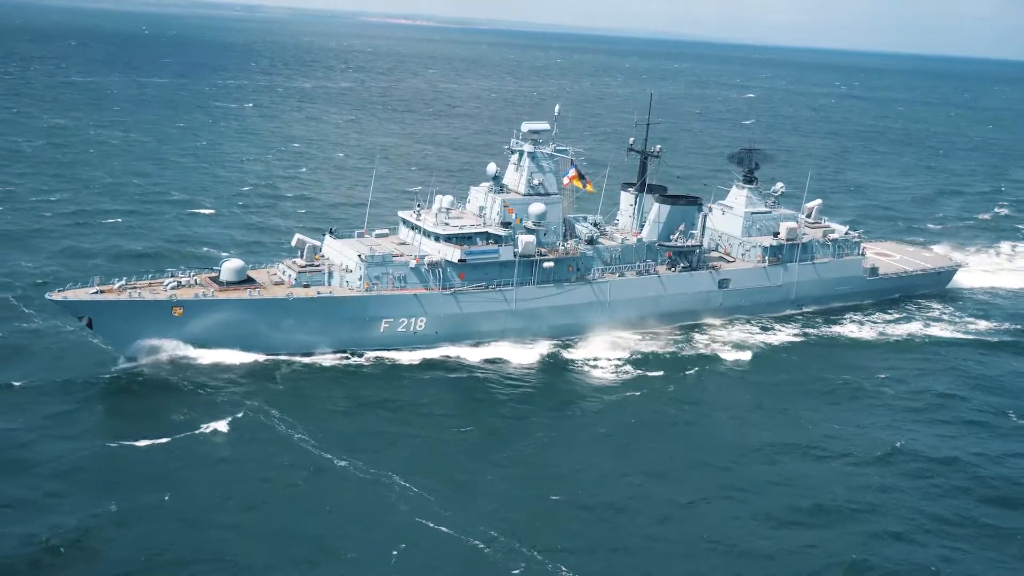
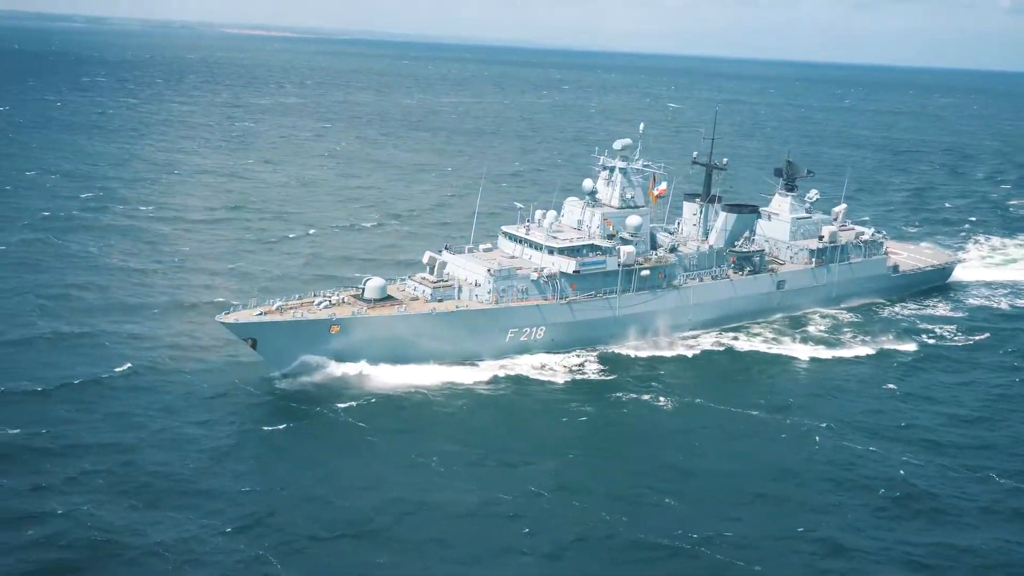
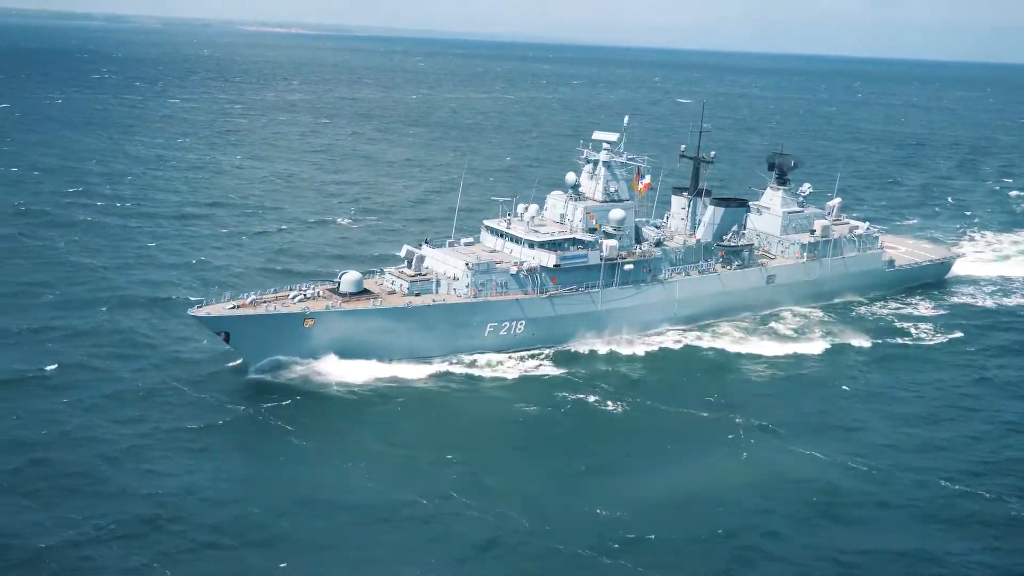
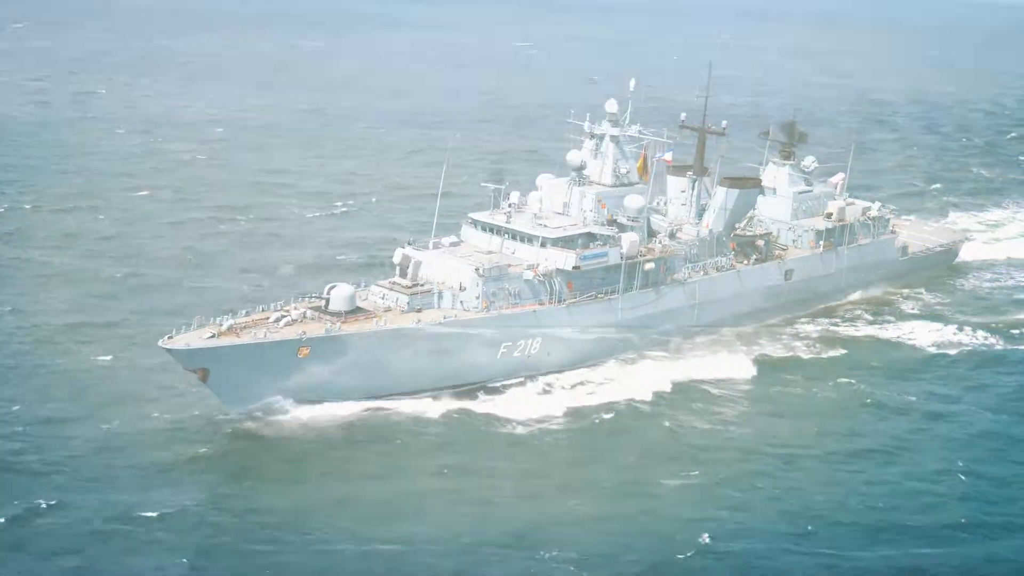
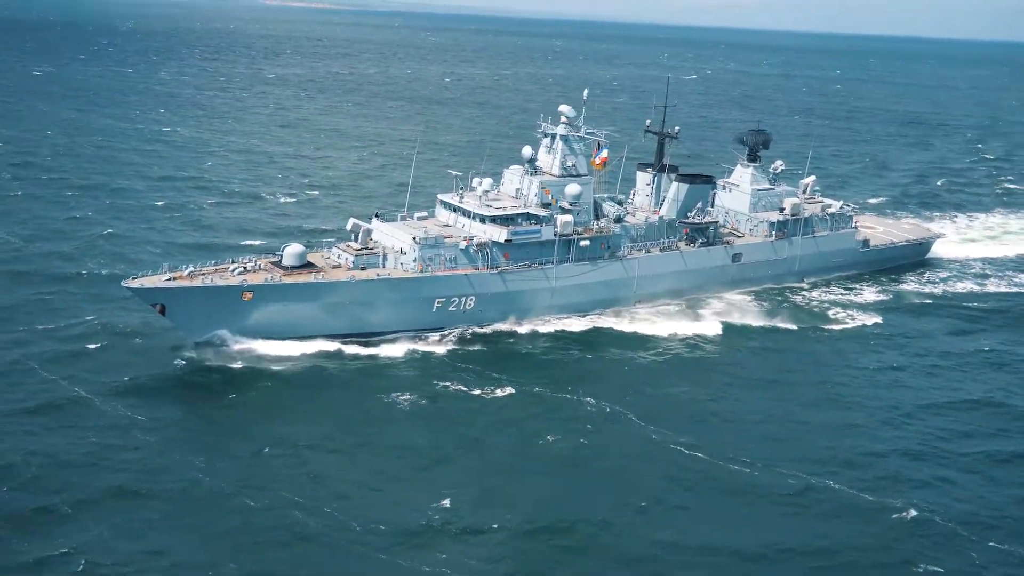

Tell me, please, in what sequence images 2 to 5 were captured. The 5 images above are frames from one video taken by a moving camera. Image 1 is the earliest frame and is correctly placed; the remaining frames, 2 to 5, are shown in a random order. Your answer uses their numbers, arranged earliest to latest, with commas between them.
5, 3, 2, 4
